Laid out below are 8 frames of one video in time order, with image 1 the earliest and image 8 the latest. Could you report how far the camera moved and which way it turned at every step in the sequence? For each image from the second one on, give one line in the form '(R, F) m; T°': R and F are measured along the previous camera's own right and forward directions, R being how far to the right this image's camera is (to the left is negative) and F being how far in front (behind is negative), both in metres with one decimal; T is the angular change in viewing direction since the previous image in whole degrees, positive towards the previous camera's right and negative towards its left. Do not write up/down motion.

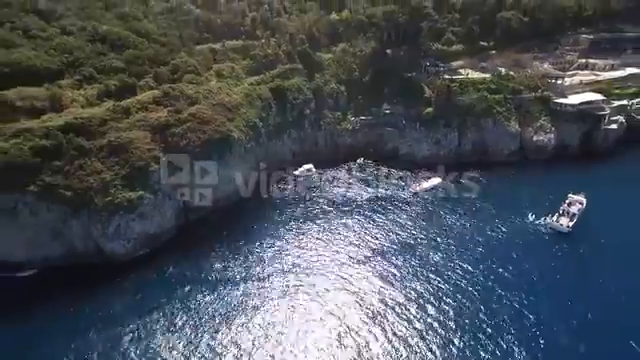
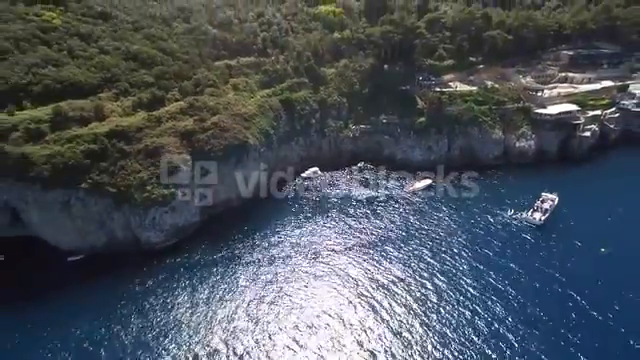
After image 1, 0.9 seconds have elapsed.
(-0.6, -7.5) m; 0°
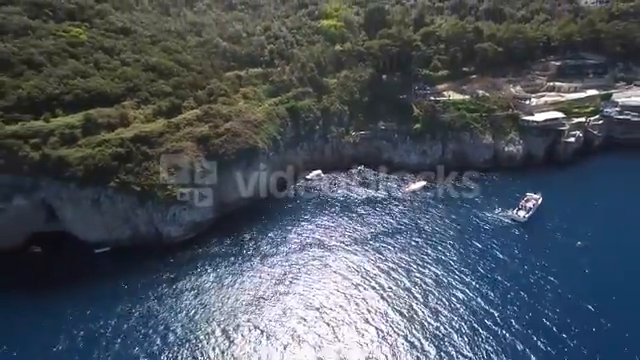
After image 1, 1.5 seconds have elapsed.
(-0.4, -5.5) m; 0°
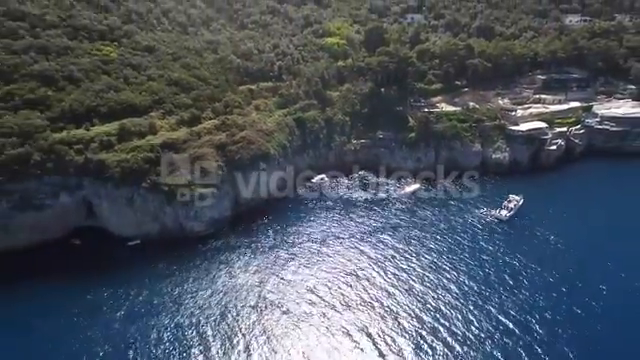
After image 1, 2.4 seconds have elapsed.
(-0.3, -7.9) m; 0°
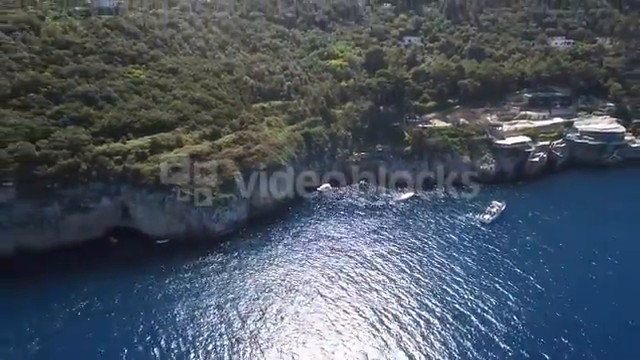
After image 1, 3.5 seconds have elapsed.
(-0.3, -9.6) m; 0°
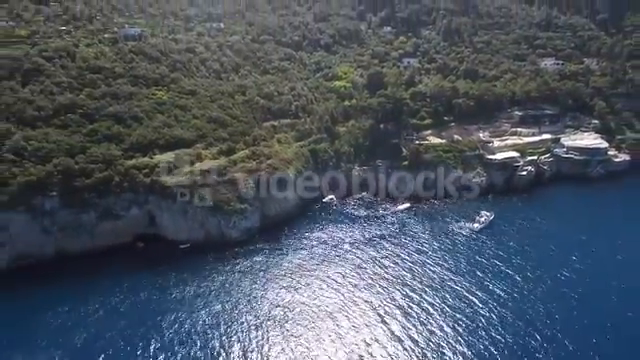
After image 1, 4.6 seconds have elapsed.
(-0.3, -8.6) m; 0°
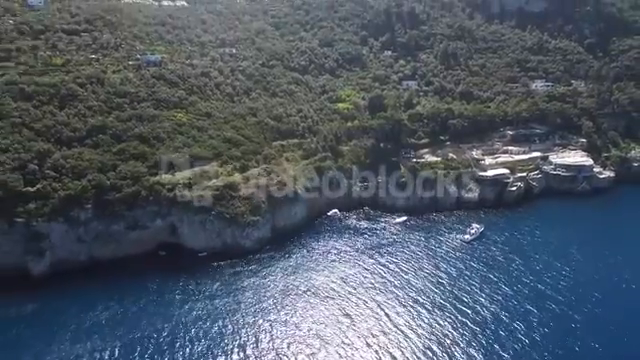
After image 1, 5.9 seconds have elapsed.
(-0.2, -8.8) m; 0°
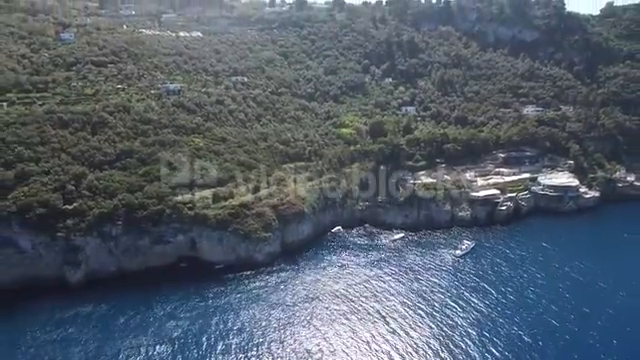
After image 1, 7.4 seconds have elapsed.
(-0.3, -9.7) m; 0°
